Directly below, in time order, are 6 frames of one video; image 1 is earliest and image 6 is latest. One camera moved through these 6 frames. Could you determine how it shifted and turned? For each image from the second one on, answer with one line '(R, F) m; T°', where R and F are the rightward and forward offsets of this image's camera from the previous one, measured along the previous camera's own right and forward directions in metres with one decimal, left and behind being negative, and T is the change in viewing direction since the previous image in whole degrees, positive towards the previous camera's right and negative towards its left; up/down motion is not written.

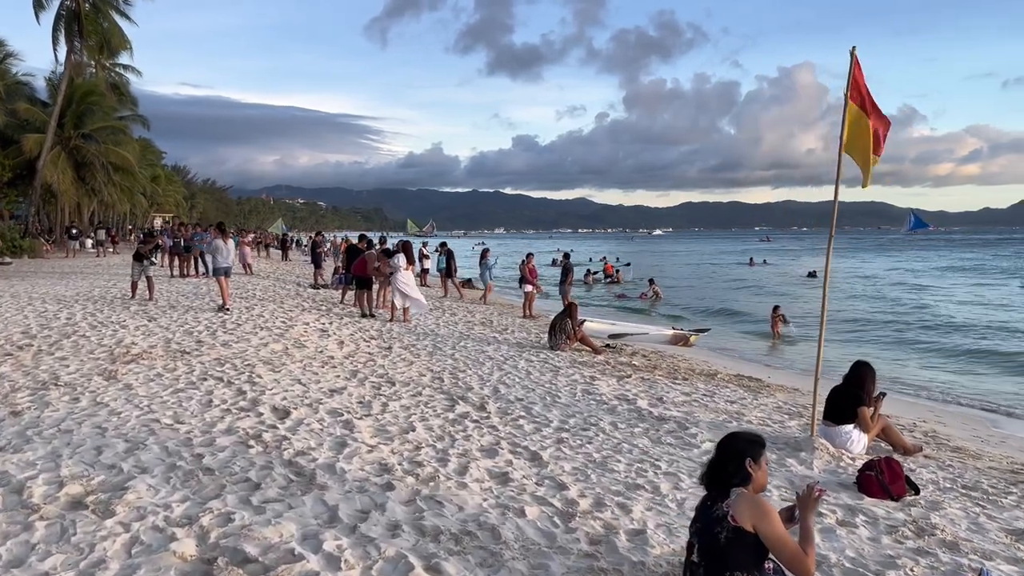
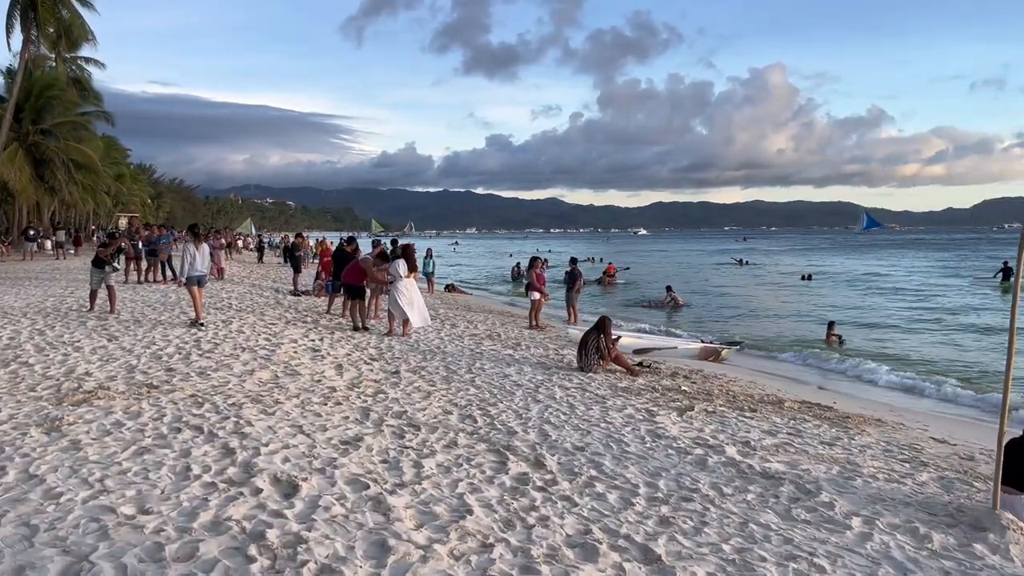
(-0.6, +1.7) m; +2°
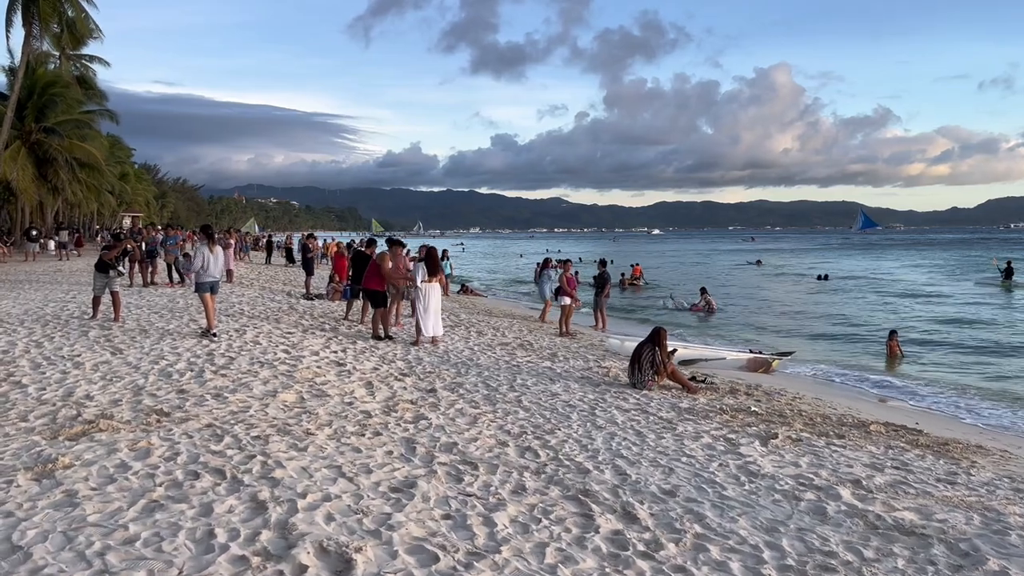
(-0.5, +1.0) m; 0°
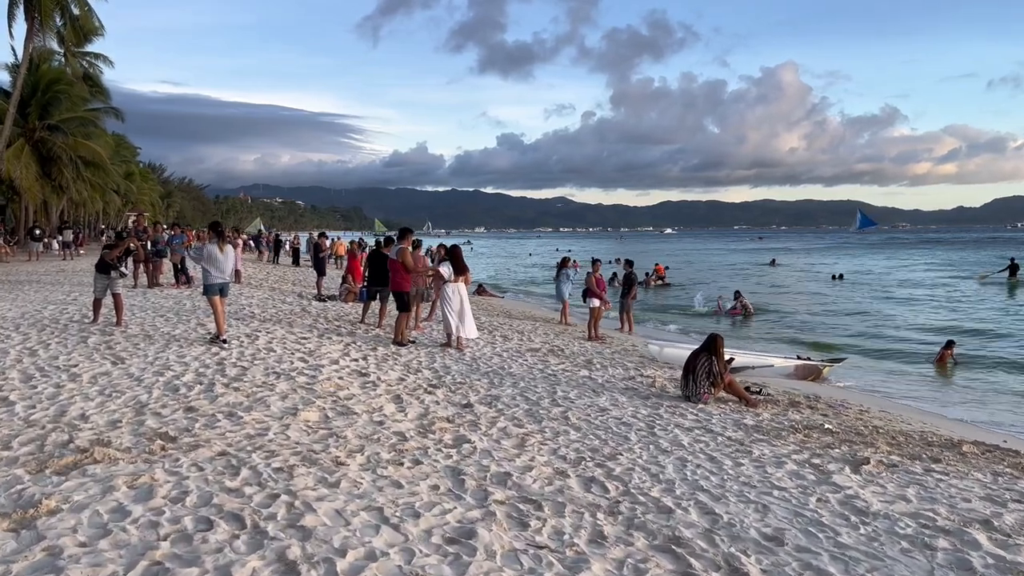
(-0.4, +0.9) m; 0°
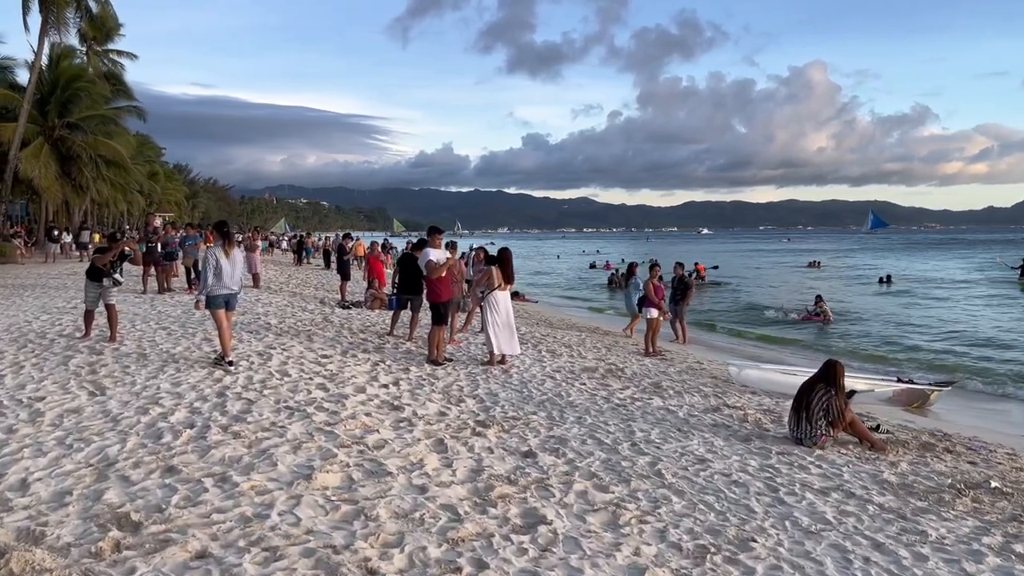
(-0.4, +1.7) m; -2°
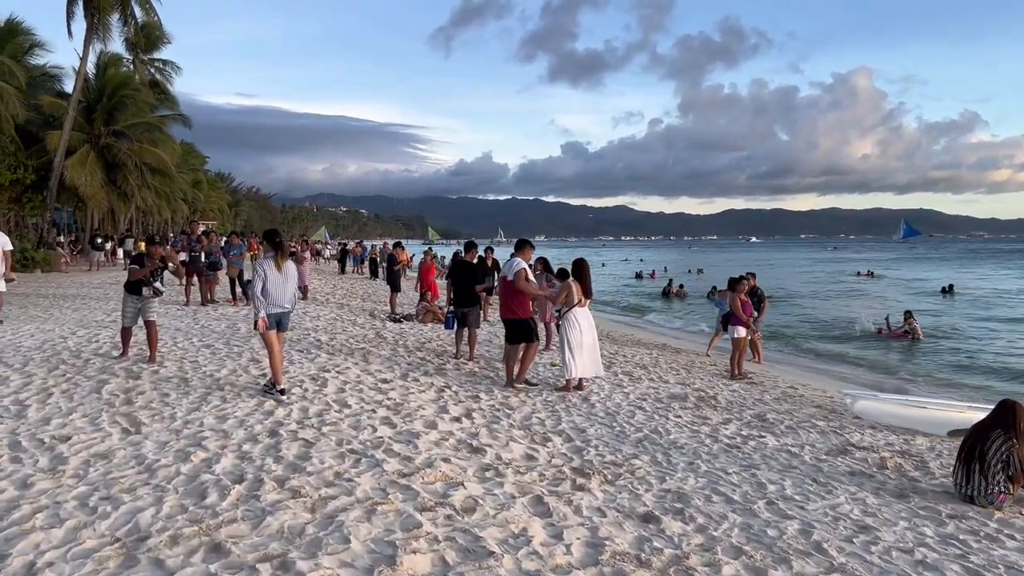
(-0.5, +1.1) m; -3°
